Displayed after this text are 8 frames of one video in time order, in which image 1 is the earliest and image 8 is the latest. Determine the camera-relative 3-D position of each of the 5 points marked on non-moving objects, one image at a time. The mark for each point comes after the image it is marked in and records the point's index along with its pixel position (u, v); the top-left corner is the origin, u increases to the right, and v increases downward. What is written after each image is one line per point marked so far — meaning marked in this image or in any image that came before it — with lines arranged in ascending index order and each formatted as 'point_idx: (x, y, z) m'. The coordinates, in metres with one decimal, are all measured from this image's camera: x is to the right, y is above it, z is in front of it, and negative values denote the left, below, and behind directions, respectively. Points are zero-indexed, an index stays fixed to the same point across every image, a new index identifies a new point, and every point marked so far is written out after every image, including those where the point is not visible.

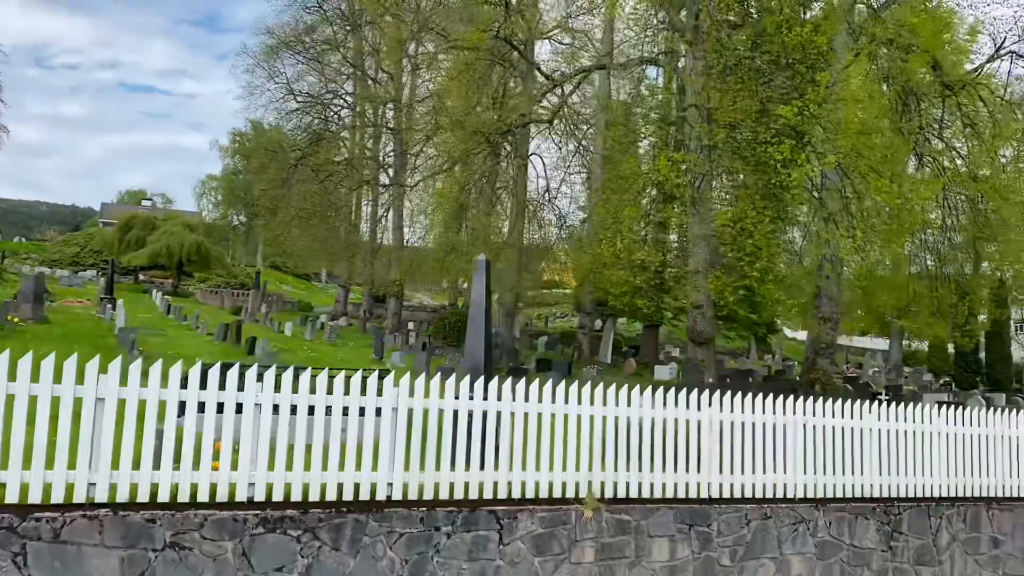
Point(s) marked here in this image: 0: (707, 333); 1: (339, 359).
0: (+2.8, -0.7, +12.8) m
1: (-2.9, -1.1, +14.2) m
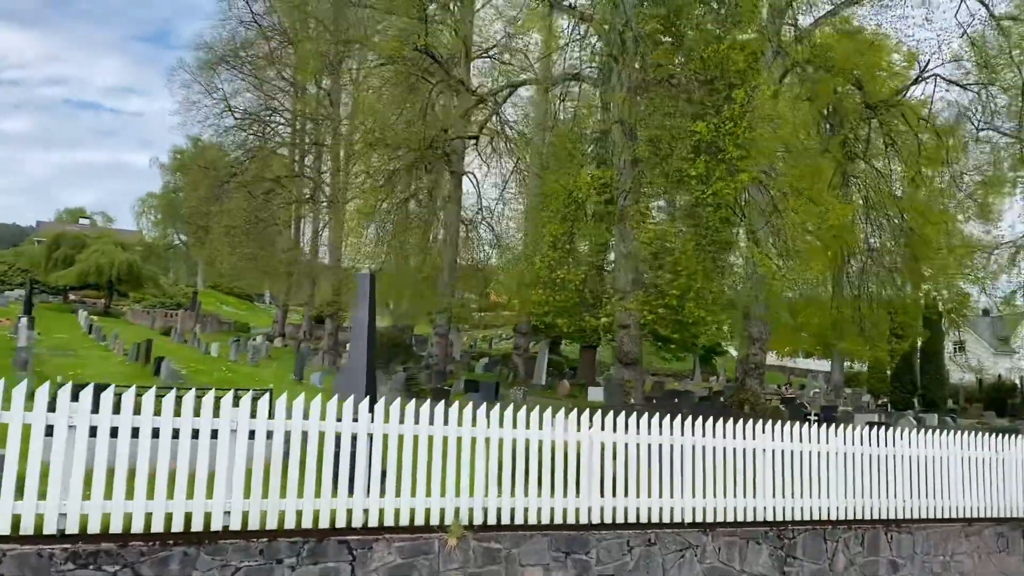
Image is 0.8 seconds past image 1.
0: (+1.8, -0.9, +12.6) m
1: (-4.0, -1.4, +13.7) m
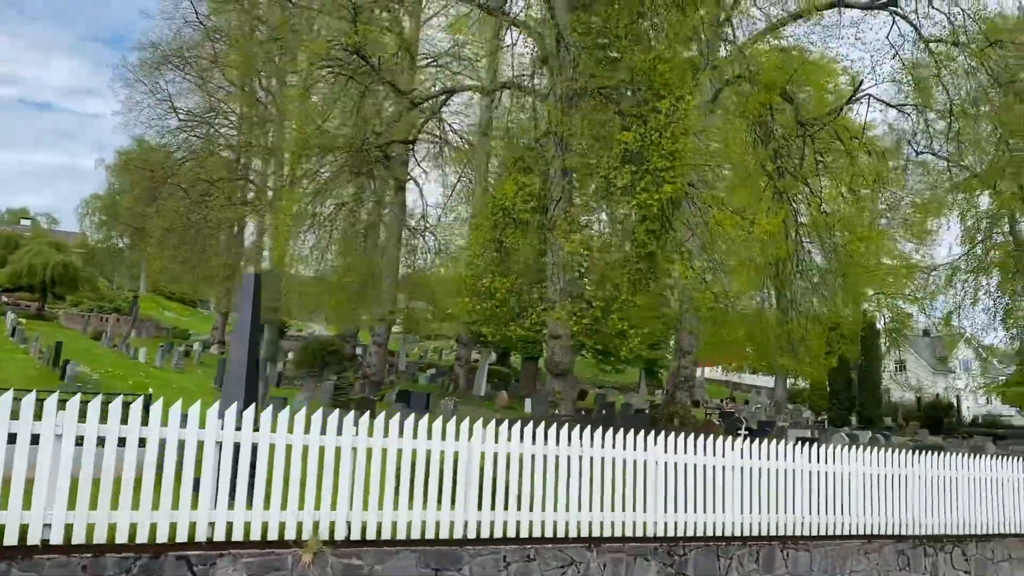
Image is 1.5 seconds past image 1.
0: (+0.7, -1.1, +12.4) m
1: (-5.1, -1.5, +13.3) m
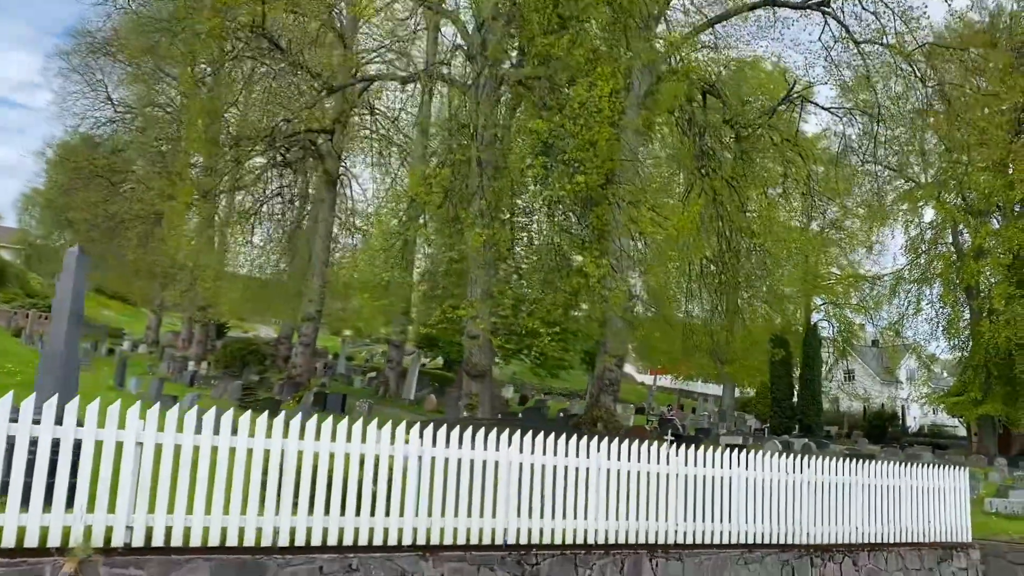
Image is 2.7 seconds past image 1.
0: (-0.4, -1.1, +12.0) m
1: (-6.3, -1.4, +12.6) m
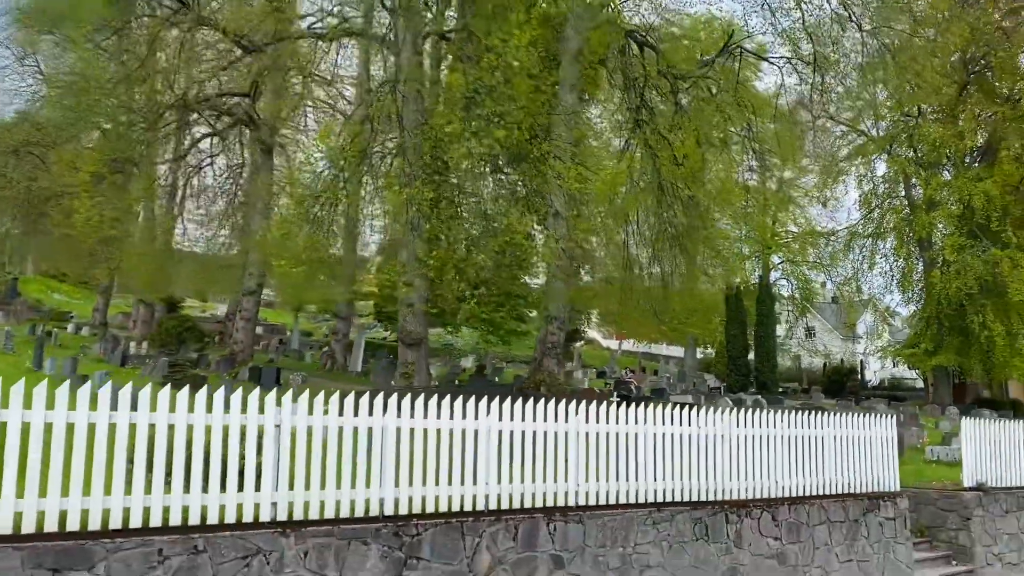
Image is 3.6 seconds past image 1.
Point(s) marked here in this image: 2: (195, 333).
0: (-1.2, -0.6, +11.6) m
1: (-7.1, -1.1, +12.1) m
2: (-6.1, -0.9, +17.0) m
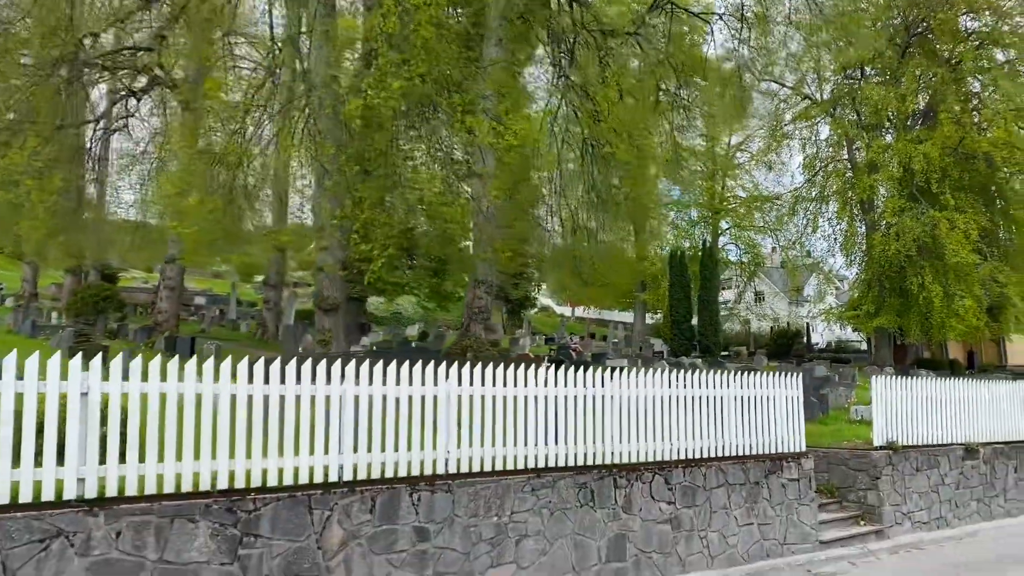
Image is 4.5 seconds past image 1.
0: (-2.3, -0.1, +11.2) m
1: (-8.2, -0.7, +11.4) m
2: (-7.4, -0.3, +16.3) m
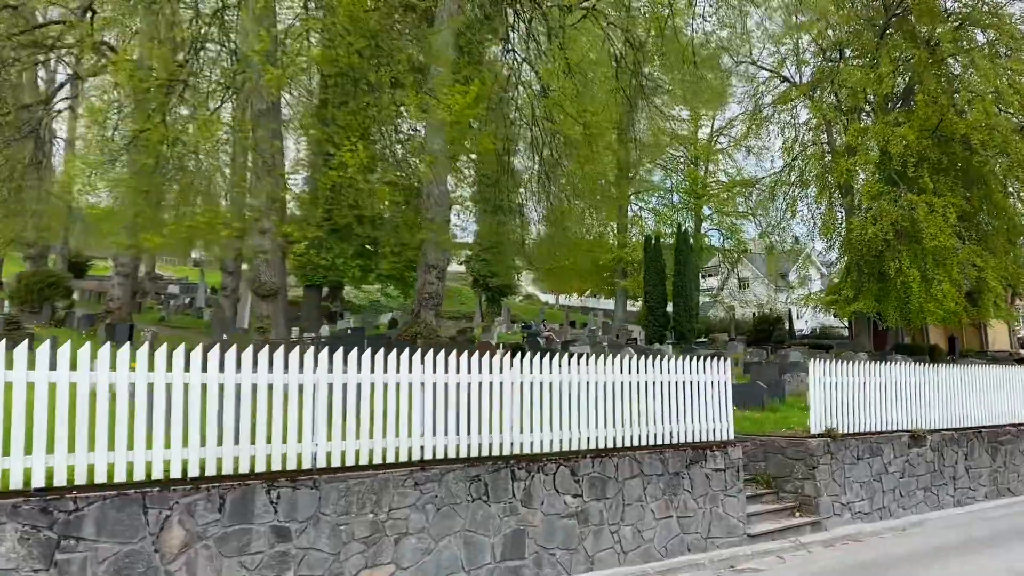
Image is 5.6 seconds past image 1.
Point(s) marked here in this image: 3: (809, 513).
0: (-2.9, +0.1, +10.8) m
1: (-8.8, -0.5, +10.9) m
2: (-8.1, 0.0, +15.9) m
3: (+2.2, -1.7, +6.6) m
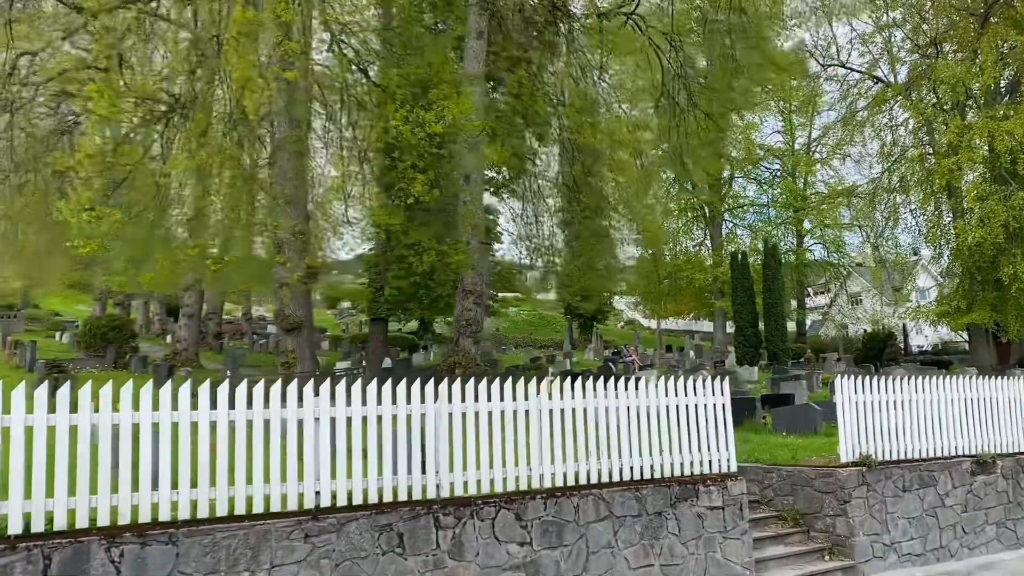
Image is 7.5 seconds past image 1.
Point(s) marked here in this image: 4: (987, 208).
0: (-2.5, -0.3, +10.5) m
1: (-8.3, -1.2, +11.3) m
2: (-7.0, -0.8, +16.2) m
3: (+2.1, -1.7, +5.6) m
4: (+10.3, +1.8, +19.6) m
